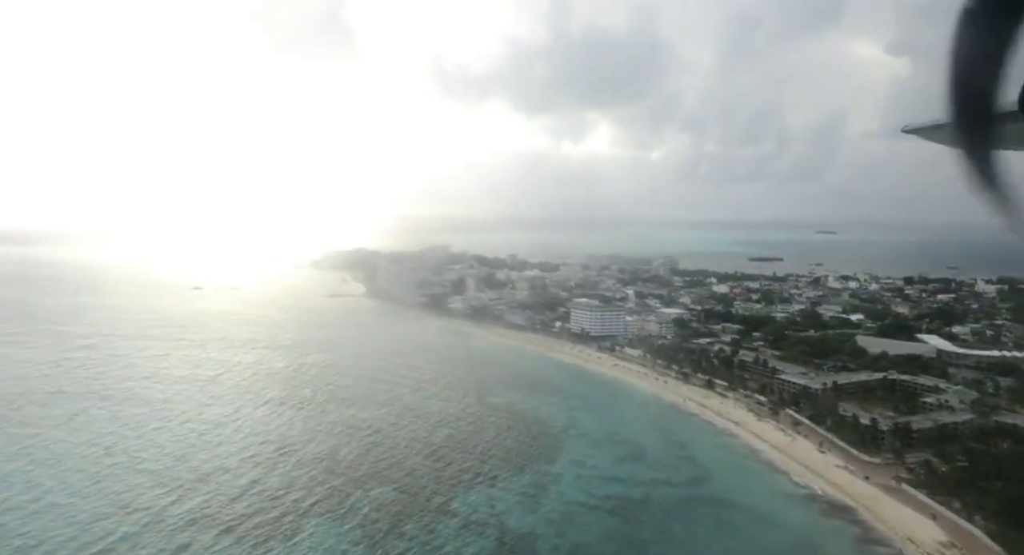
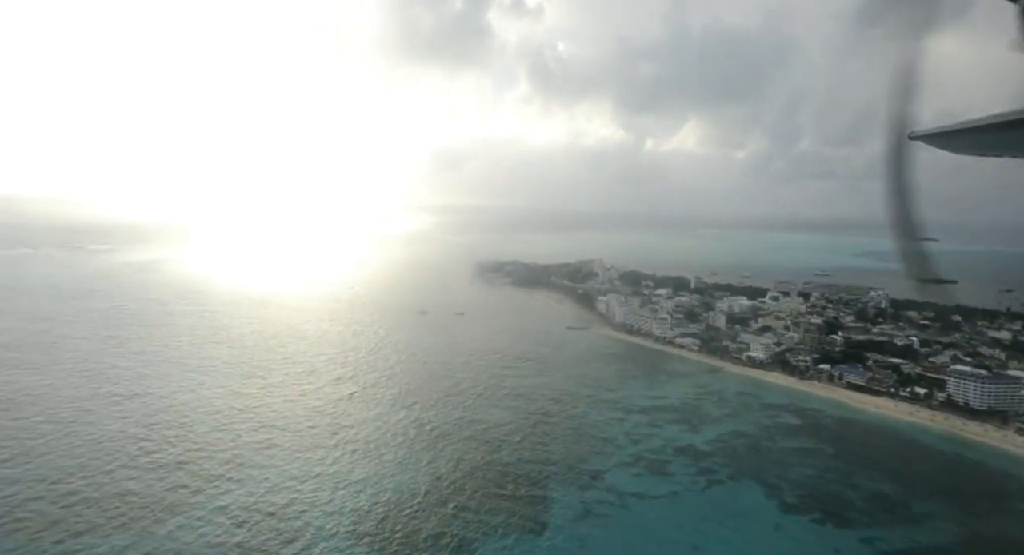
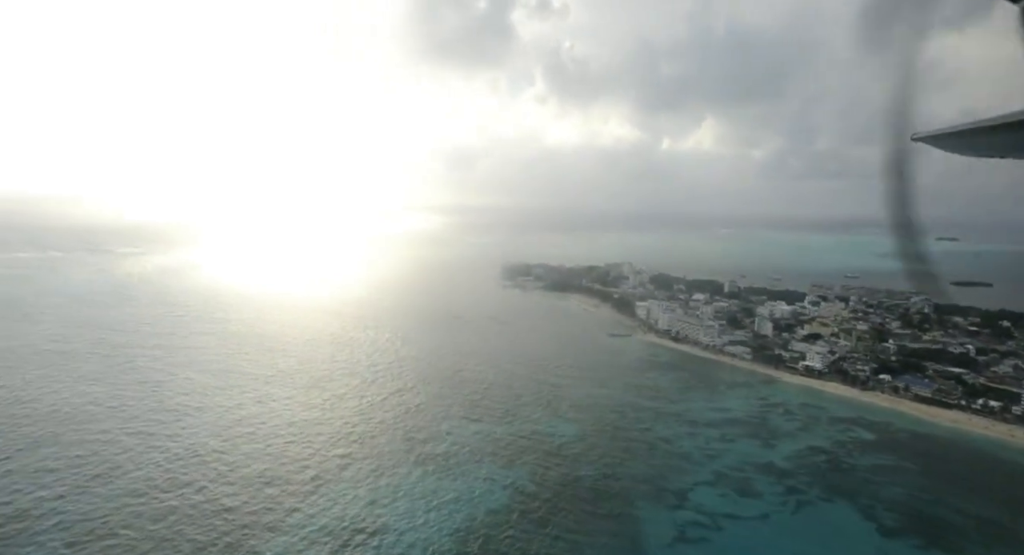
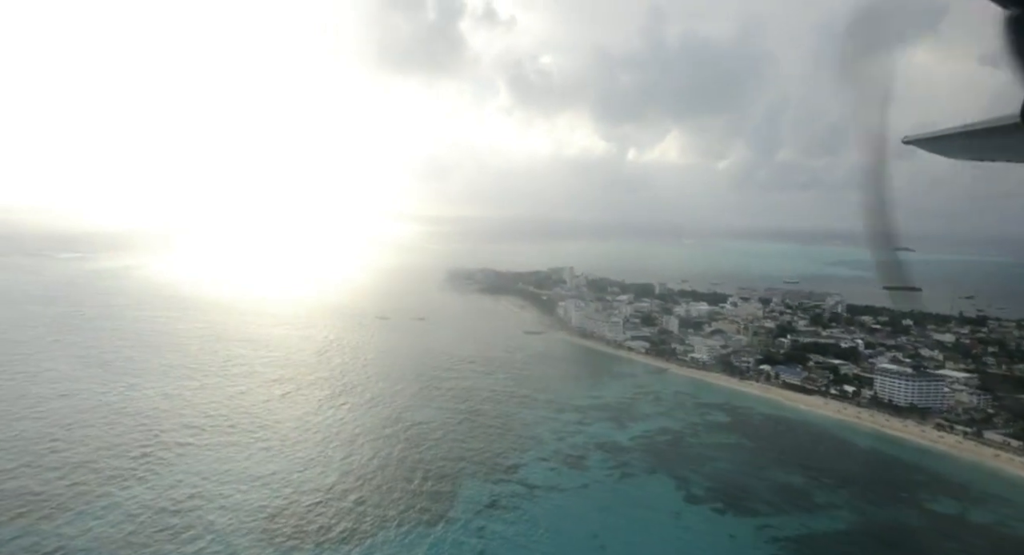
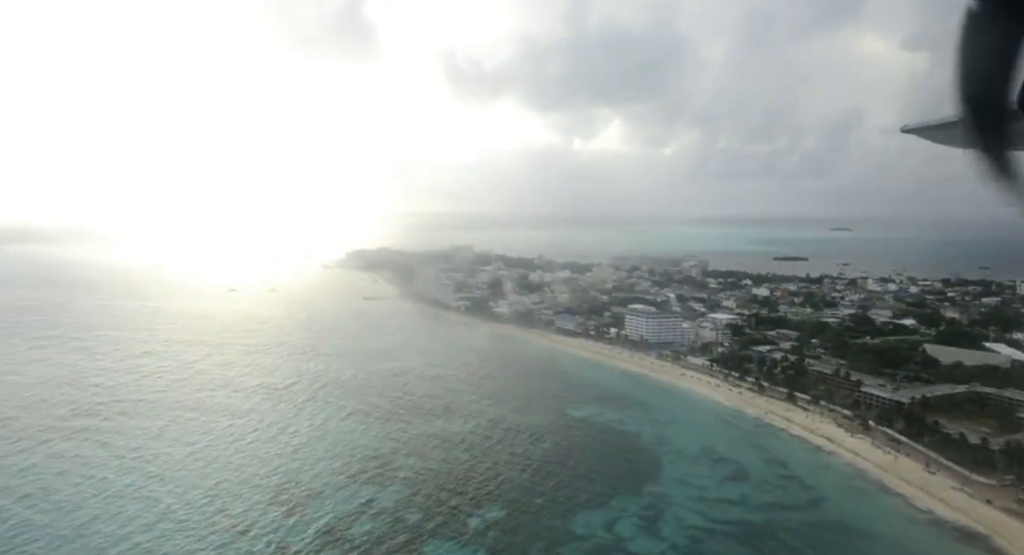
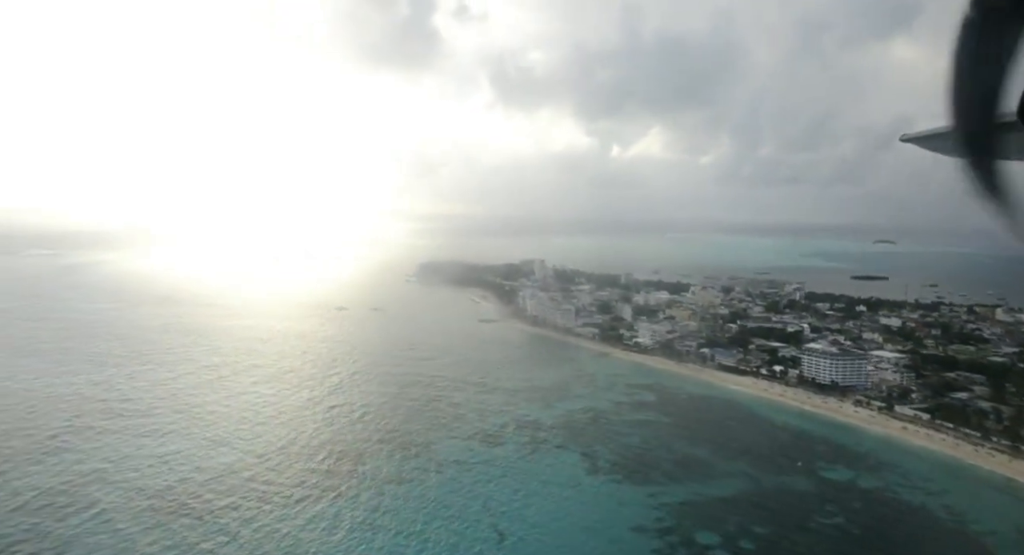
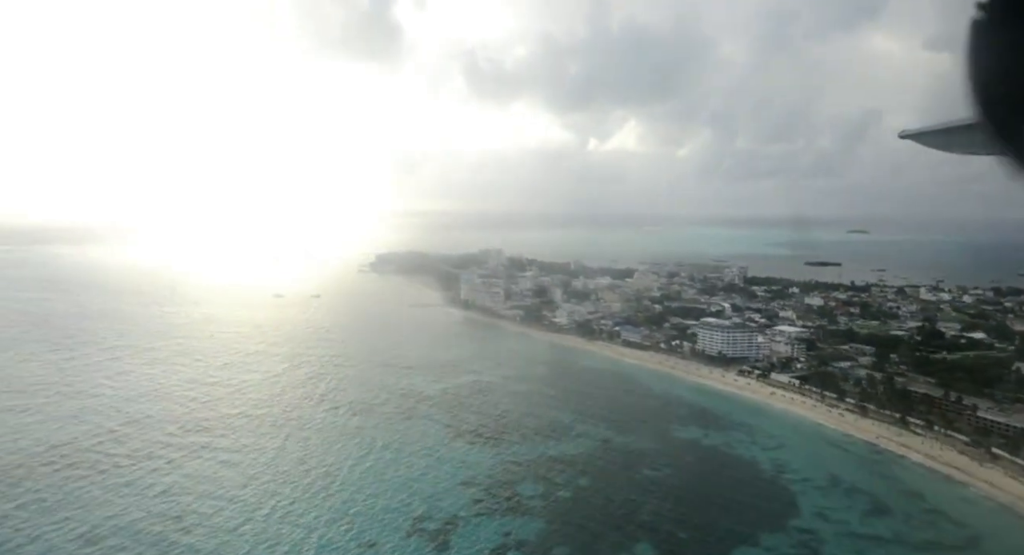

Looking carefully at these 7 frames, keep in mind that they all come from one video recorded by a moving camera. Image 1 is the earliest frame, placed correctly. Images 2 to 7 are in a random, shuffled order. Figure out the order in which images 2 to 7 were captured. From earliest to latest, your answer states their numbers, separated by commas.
5, 7, 6, 4, 2, 3
